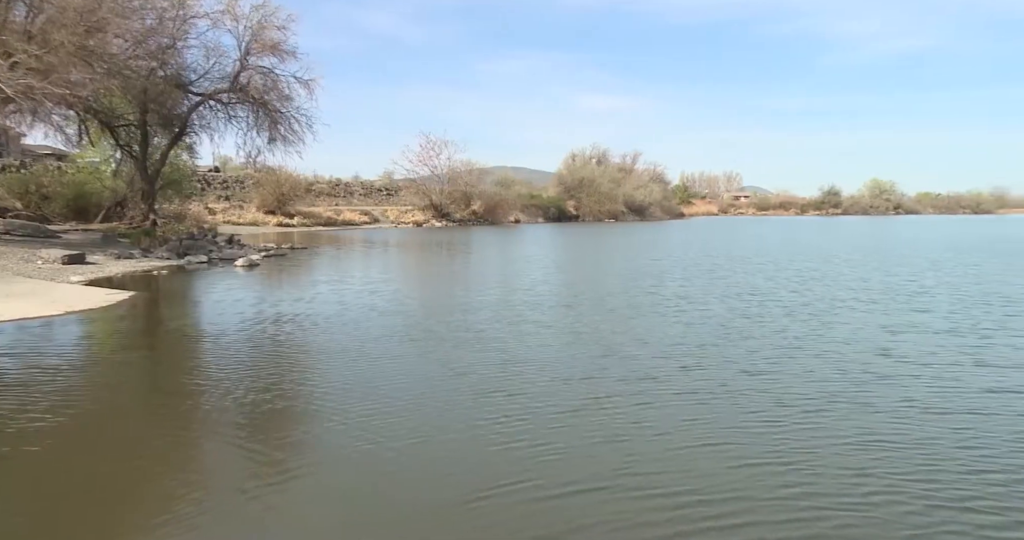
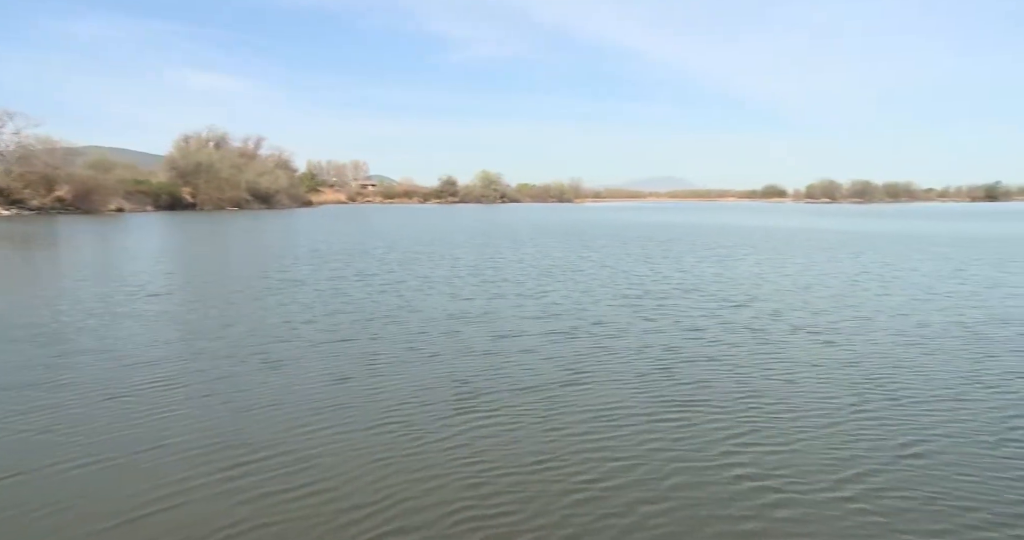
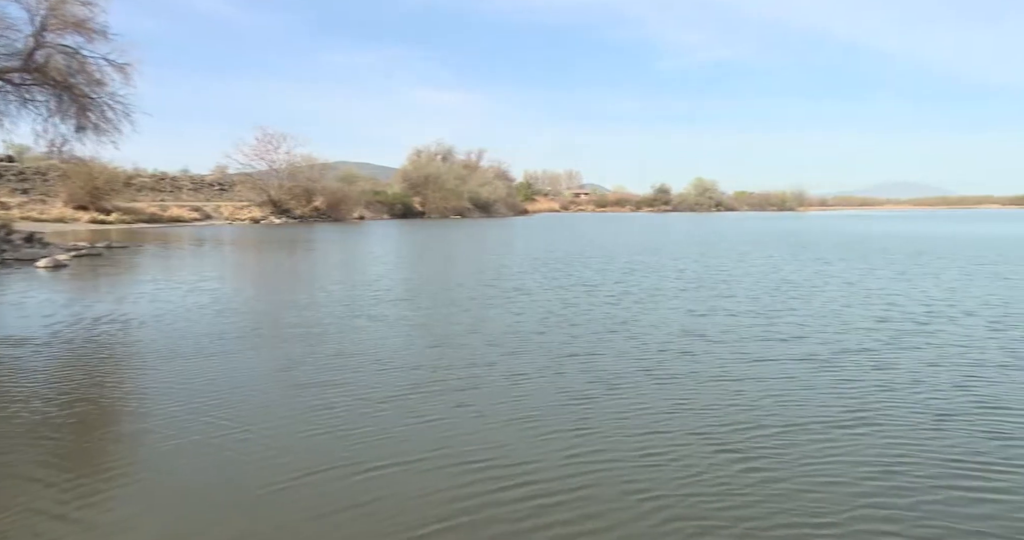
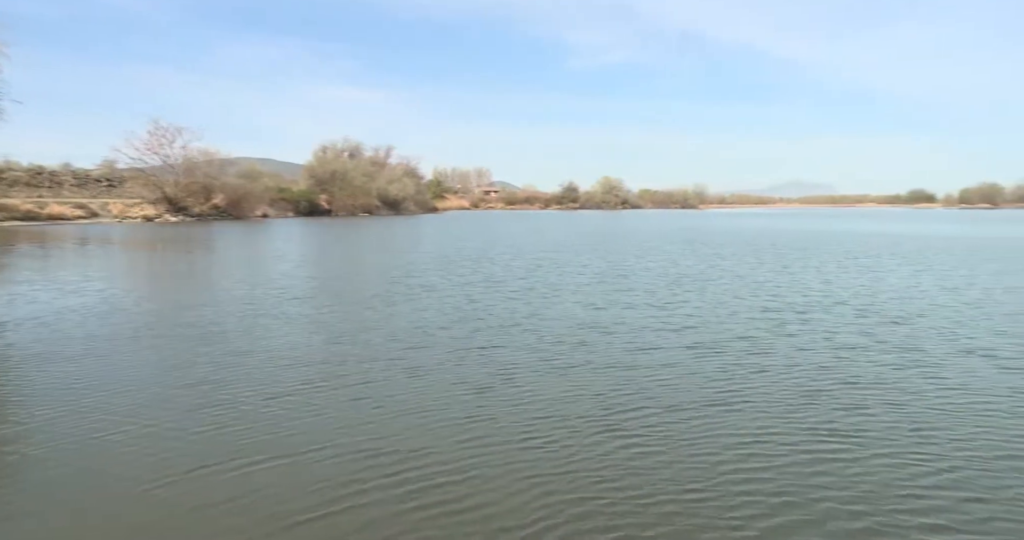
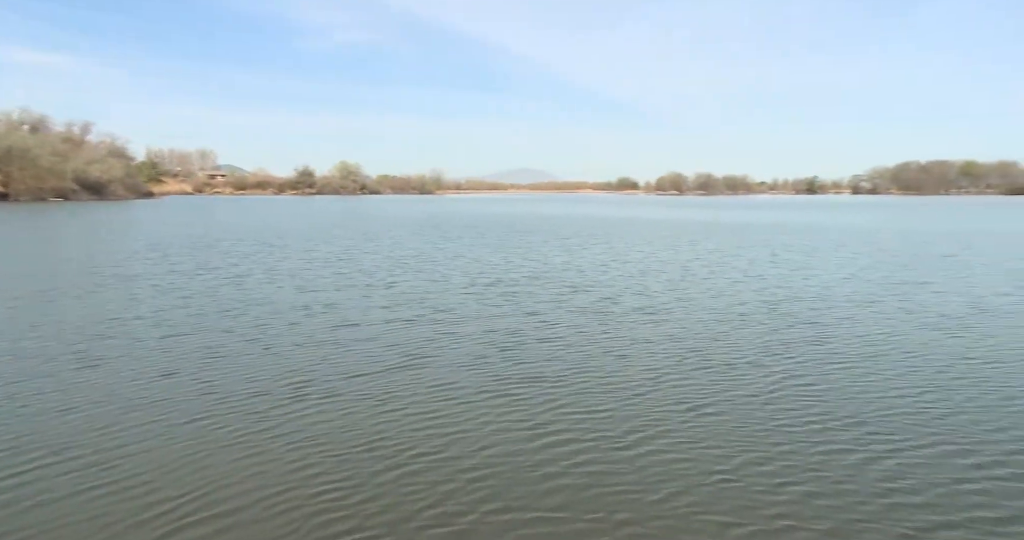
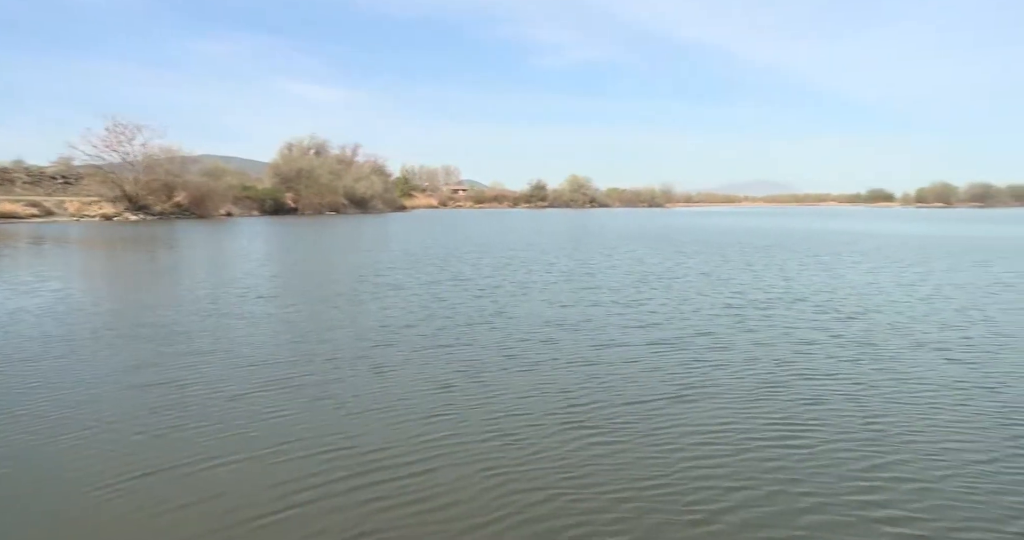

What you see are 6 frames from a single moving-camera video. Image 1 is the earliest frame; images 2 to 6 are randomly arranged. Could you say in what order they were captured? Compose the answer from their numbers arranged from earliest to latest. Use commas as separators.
3, 4, 6, 2, 5
